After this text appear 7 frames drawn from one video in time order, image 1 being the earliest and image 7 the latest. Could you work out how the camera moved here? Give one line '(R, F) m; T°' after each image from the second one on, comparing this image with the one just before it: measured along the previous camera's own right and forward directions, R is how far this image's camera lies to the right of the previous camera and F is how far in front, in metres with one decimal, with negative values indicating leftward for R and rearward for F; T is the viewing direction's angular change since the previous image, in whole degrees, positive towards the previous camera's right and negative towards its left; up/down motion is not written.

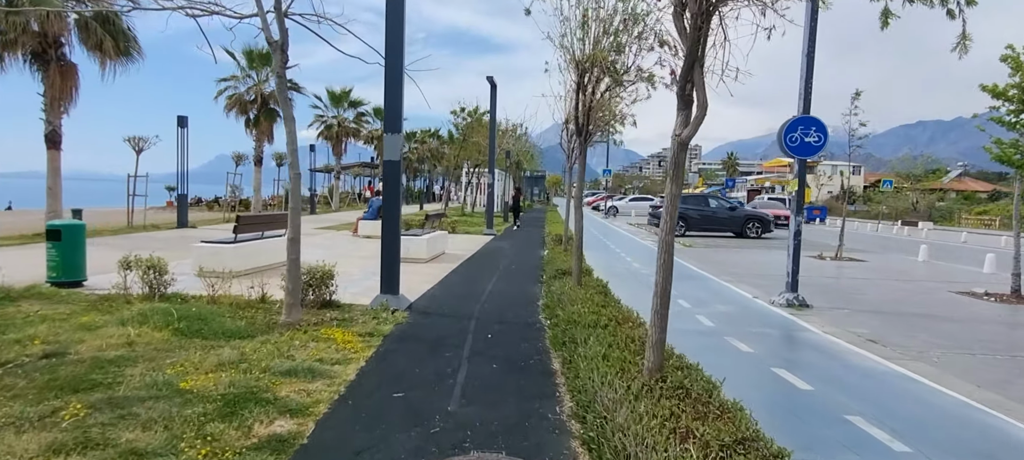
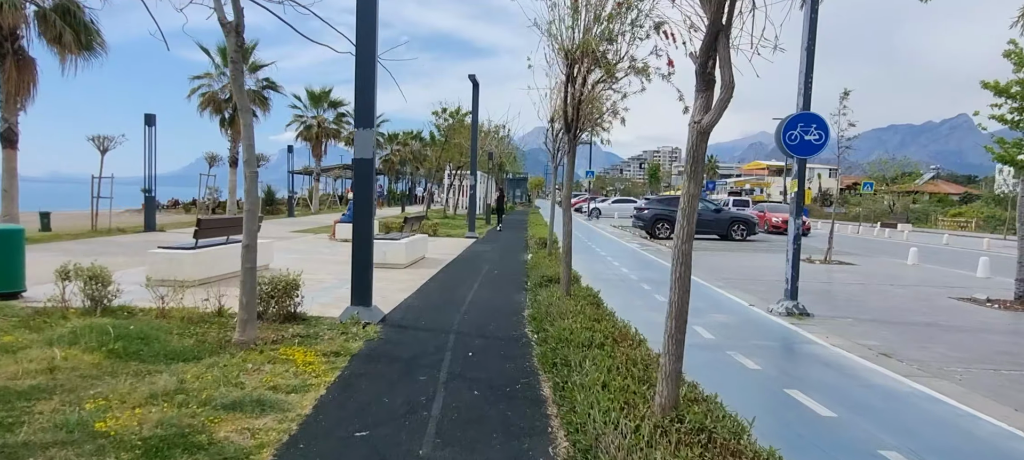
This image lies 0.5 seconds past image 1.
(0.0, +0.6) m; +2°
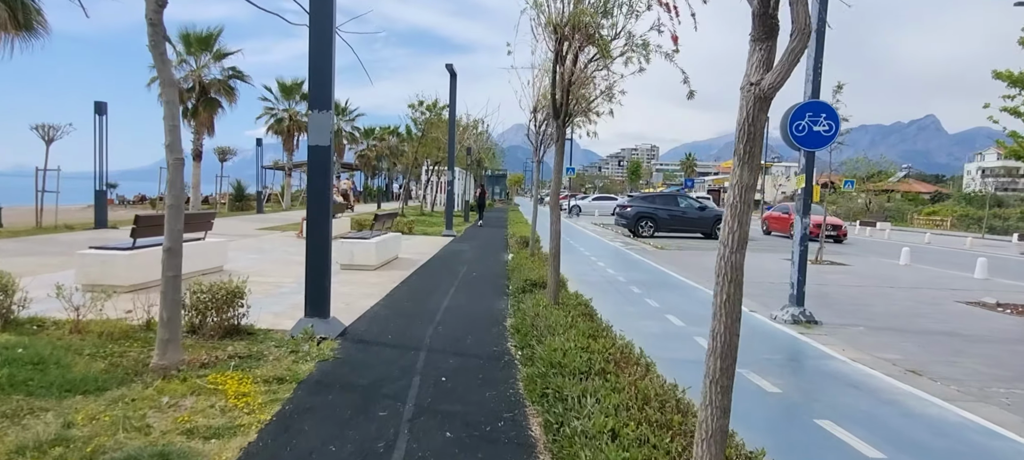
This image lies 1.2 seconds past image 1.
(0.0, +0.8) m; +2°
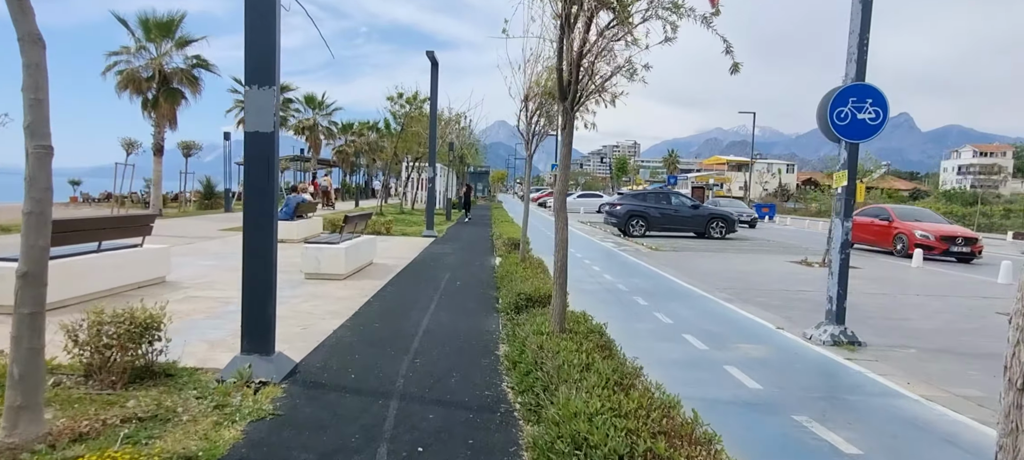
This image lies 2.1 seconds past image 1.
(-0.1, +1.2) m; +2°
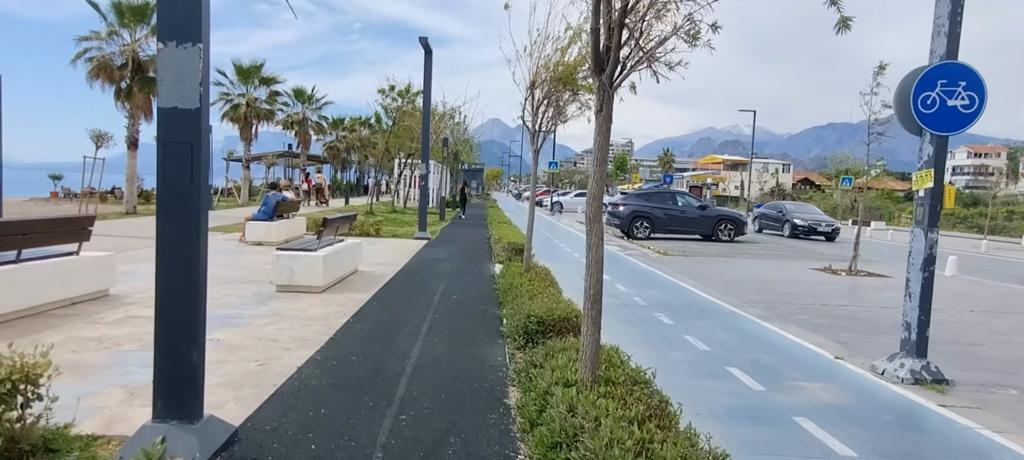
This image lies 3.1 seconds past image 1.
(-0.2, +1.2) m; +1°
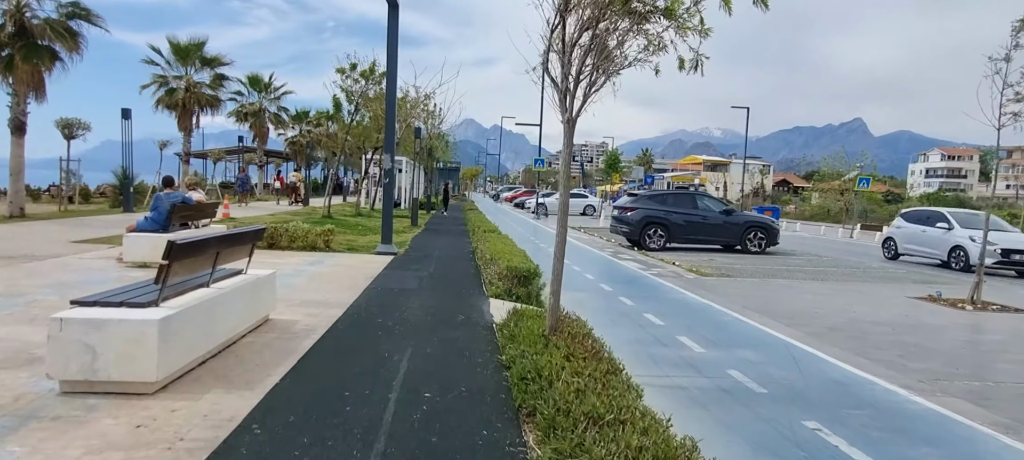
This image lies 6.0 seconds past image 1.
(-0.4, +3.8) m; +3°
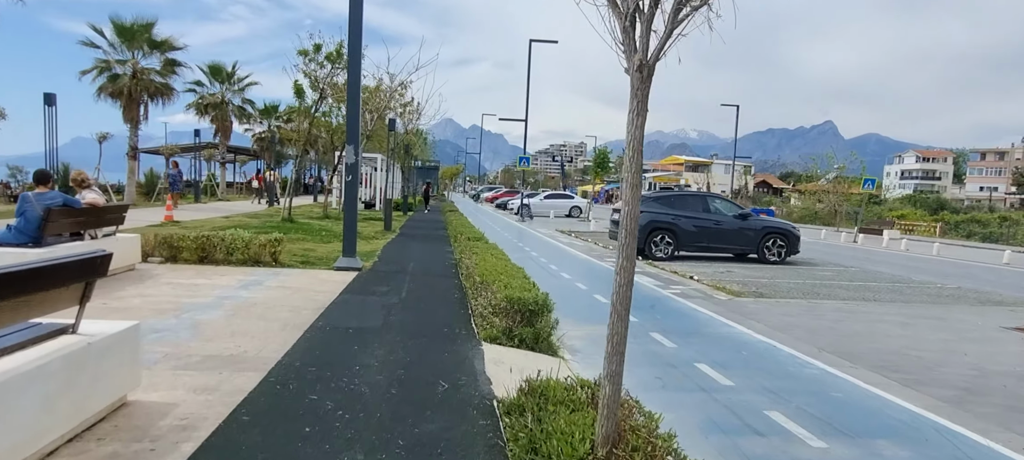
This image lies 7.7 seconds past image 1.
(-0.2, +2.3) m; +2°
